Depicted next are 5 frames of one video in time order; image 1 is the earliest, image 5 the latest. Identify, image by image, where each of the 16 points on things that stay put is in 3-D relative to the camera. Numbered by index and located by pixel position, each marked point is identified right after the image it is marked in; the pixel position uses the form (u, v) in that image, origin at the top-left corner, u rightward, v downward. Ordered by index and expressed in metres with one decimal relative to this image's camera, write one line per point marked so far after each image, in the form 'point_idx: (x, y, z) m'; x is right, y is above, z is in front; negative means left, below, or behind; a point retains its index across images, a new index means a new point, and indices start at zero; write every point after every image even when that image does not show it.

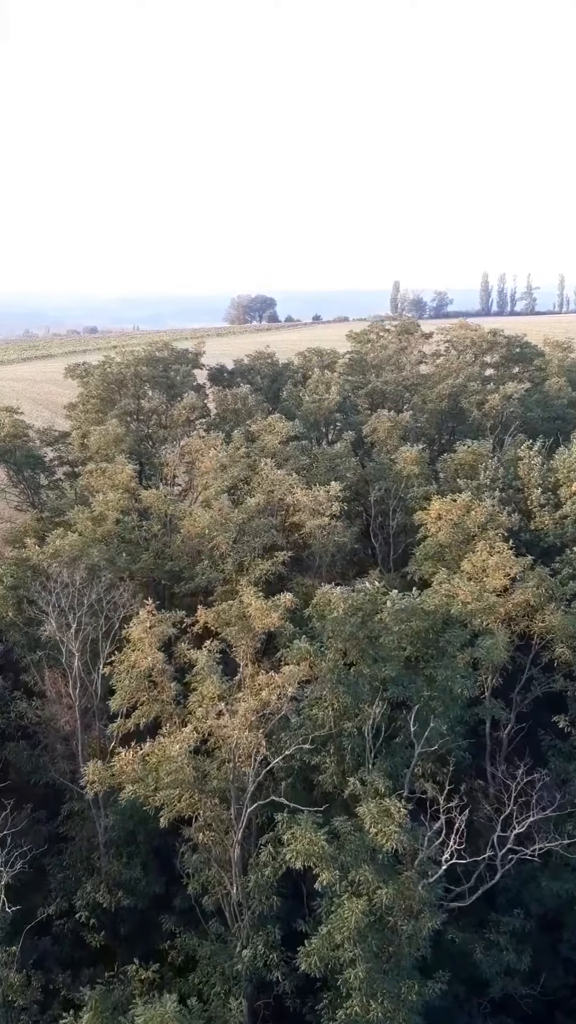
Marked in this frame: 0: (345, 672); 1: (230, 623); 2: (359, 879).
0: (+1.2, -3.4, +19.6) m
1: (-1.2, -2.4, +19.3) m
2: (+1.3, -6.6, +16.4) m
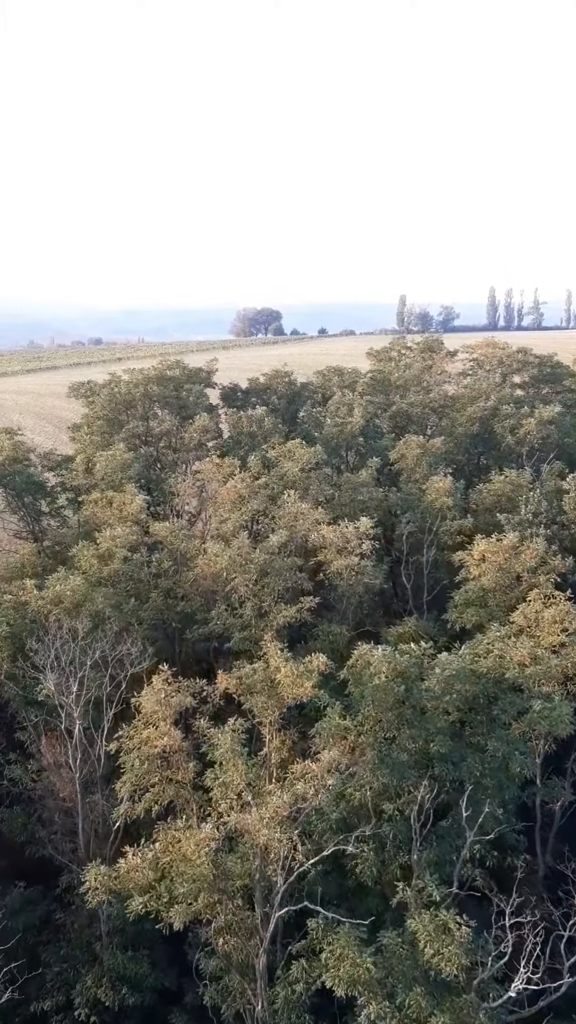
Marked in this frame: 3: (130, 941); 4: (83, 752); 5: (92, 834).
0: (+1.8, -4.4, +17.0) m
1: (-0.6, -3.3, +16.8) m
2: (+1.9, -7.5, +13.8) m
3: (-3.4, -9.2, +19.6) m
4: (-4.4, -5.2, +19.5) m
5: (-4.1, -6.7, +18.9) m
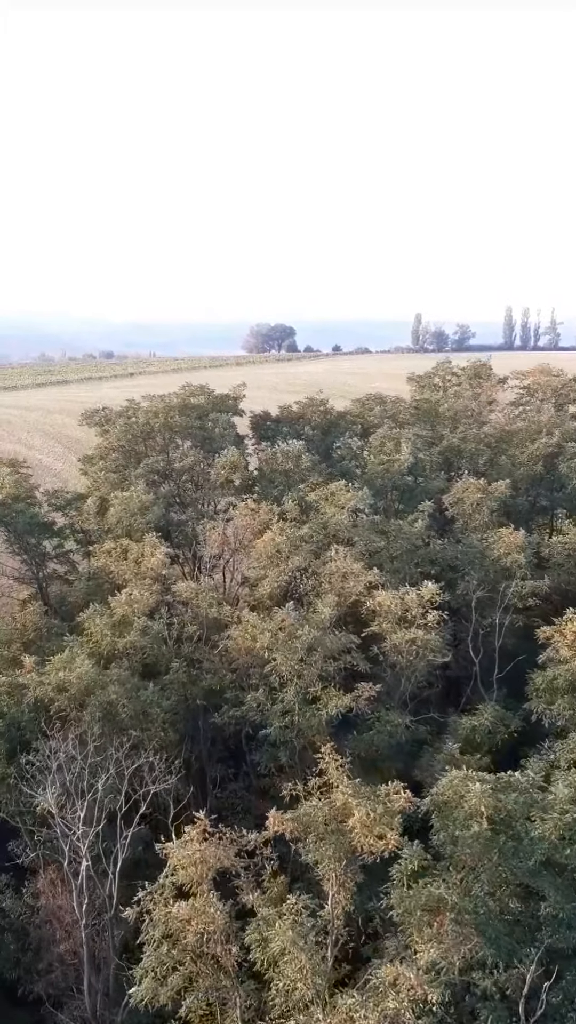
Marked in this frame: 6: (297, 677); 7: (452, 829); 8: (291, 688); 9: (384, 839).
0: (+2.8, -5.7, +13.0) m
1: (+0.4, -4.5, +12.8) m
2: (+2.8, -8.8, +9.8) m
3: (-2.5, -10.5, +15.6) m
4: (-3.4, -6.4, +15.6) m
5: (-3.1, -7.9, +14.9) m
6: (+0.2, -3.4, +19.0) m
7: (+2.4, -4.7, +13.6) m
8: (+0.1, -3.7, +19.1) m
9: (+1.3, -4.4, +12.3) m
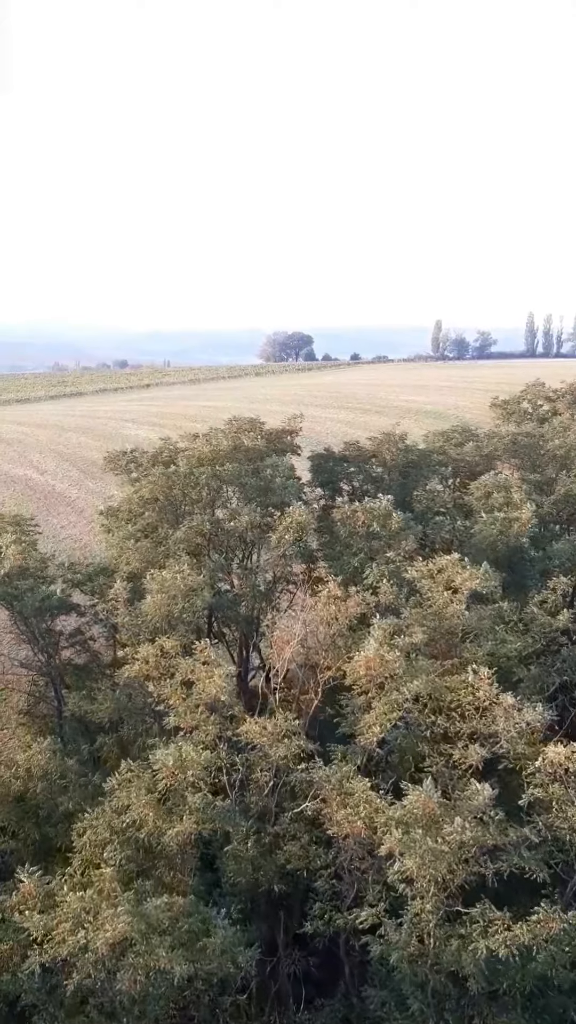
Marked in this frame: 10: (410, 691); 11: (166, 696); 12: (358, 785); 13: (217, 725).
0: (+4.7, -7.4, +6.4) m
1: (+2.2, -6.2, +6.2) m
2: (+4.5, -10.4, +3.1) m
3: (-0.6, -12.2, +9.0) m
4: (-1.5, -8.1, +9.1) m
5: (-1.2, -9.6, +8.4) m
6: (+2.1, -5.2, +12.4) m
7: (+4.3, -6.4, +7.0) m
8: (+2.0, -5.5, +12.5) m
9: (+3.1, -6.1, +5.7) m
10: (+2.1, -3.0, +15.2) m
11: (-2.1, -3.3, +16.2) m
12: (+1.1, -4.1, +13.8) m
13: (-1.2, -3.6, +15.6) m
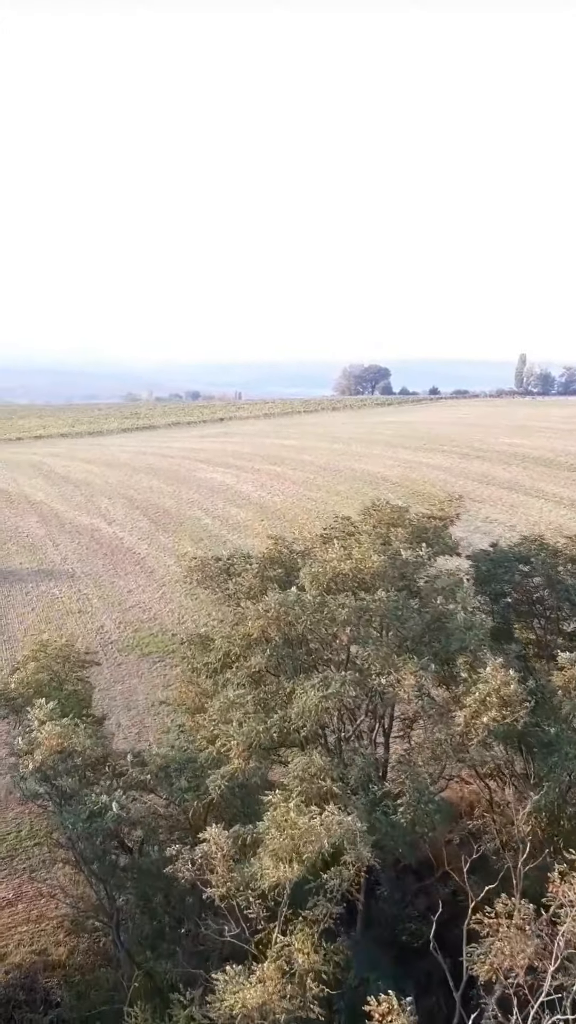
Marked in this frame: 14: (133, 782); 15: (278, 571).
0: (+6.2, -9.4, -2.2) m
1: (+3.8, -8.2, -2.2) m
2: (+5.8, -12.3, -5.6) m
3: (+1.1, -14.2, +0.6) m
4: (+0.3, -10.1, +0.9) m
5: (+0.5, -11.6, +0.1) m
6: (+4.2, -7.4, +4.1) m
7: (+5.9, -8.4, -1.6) m
8: (+4.1, -7.6, +4.1) m
9: (+4.7, -8.0, -2.8) m
10: (+4.5, -5.3, +6.9) m
11: (+0.3, -5.5, +8.2) m
12: (+3.3, -6.3, +5.5) m
13: (+1.2, -5.8, +7.5) m
14: (-2.4, -4.1, +13.8) m
15: (-0.2, -1.0, +16.2) m
